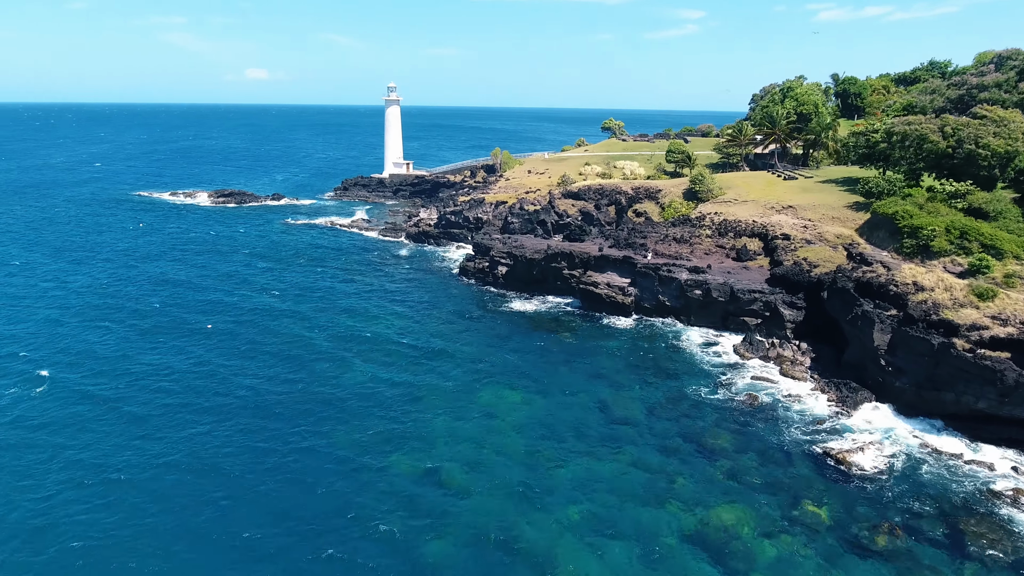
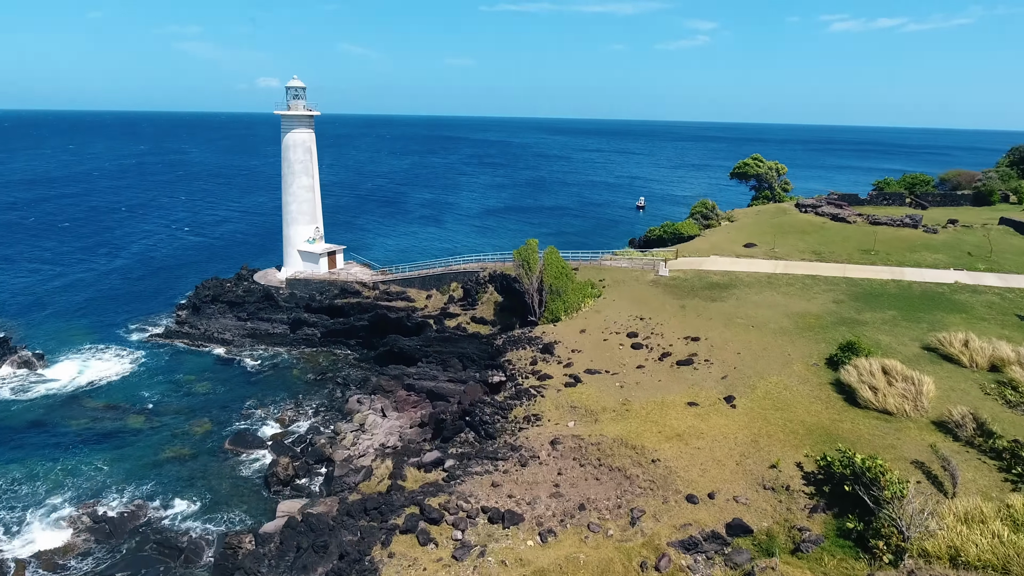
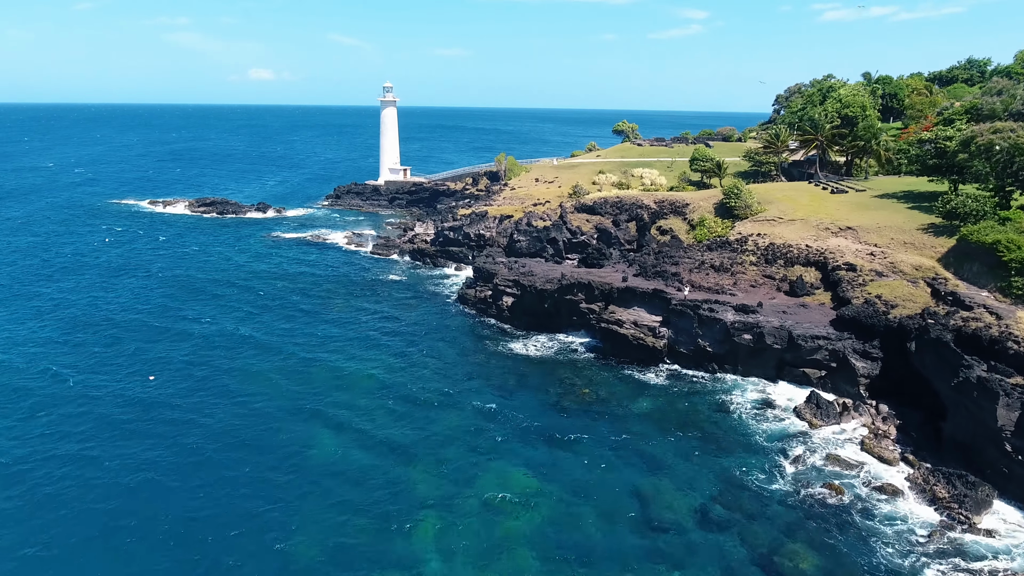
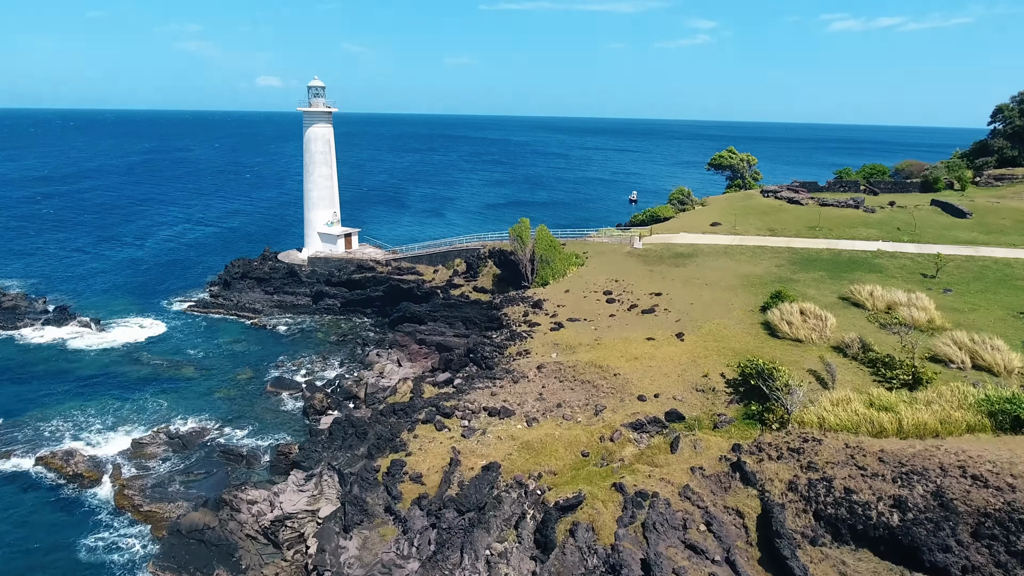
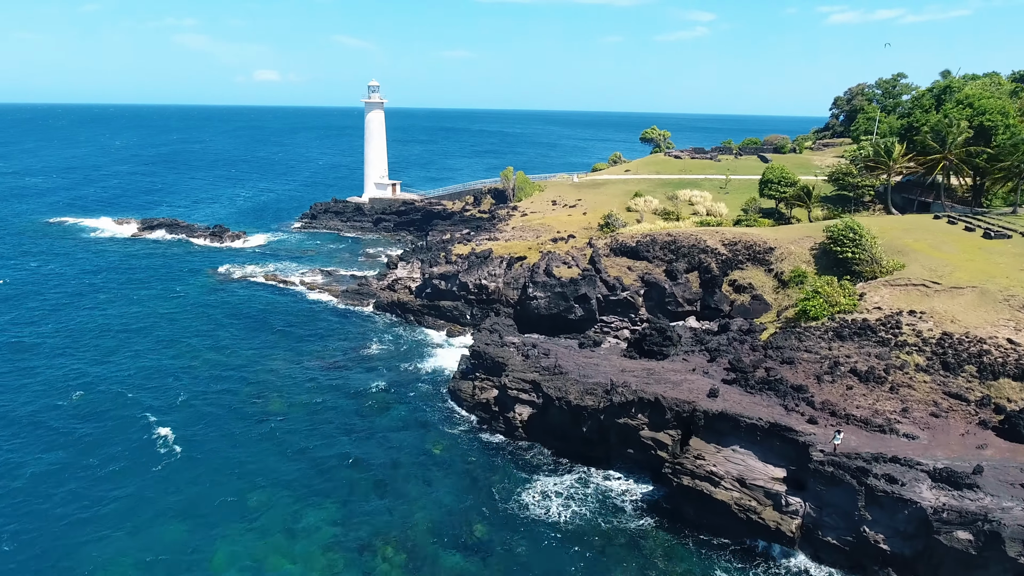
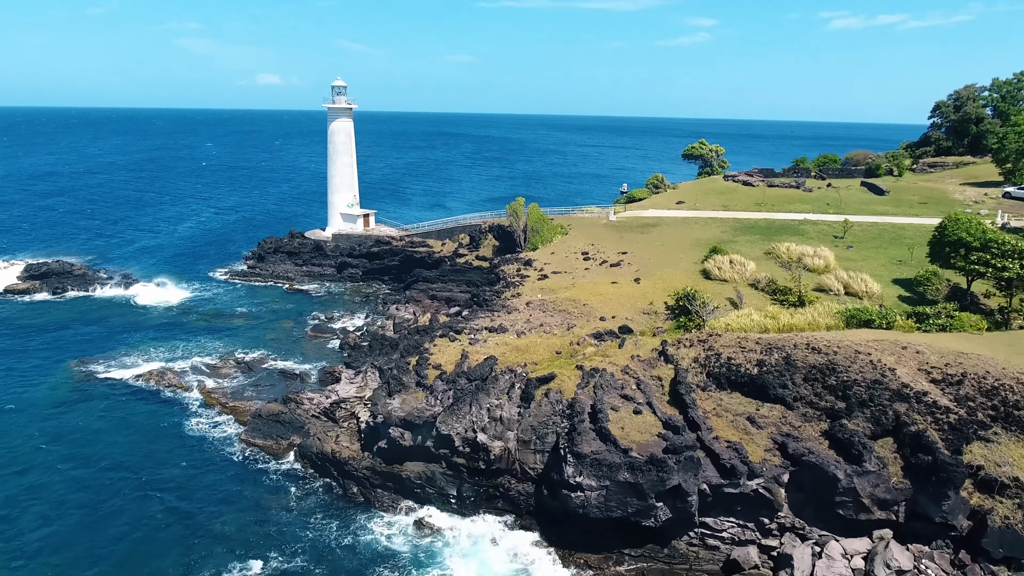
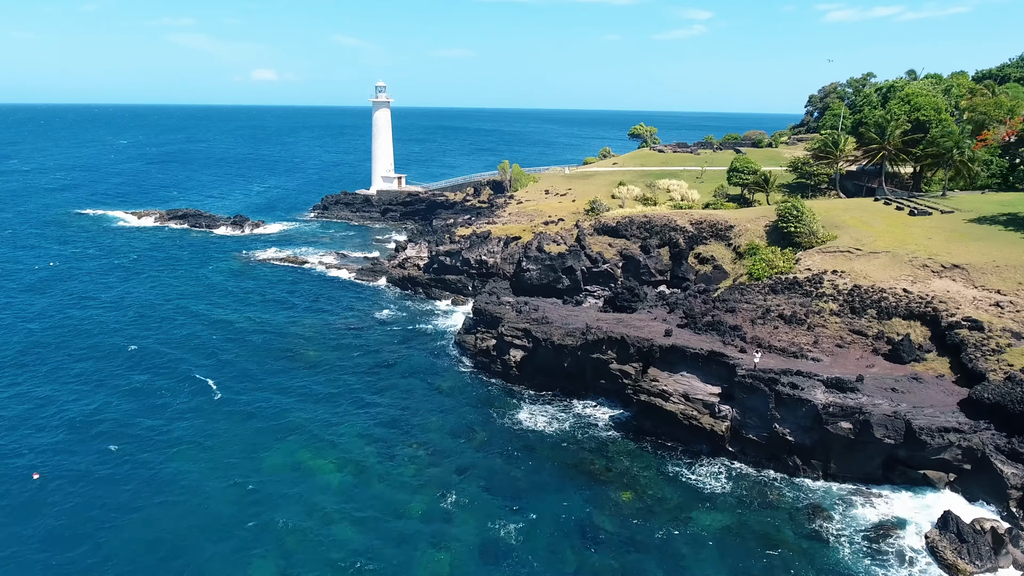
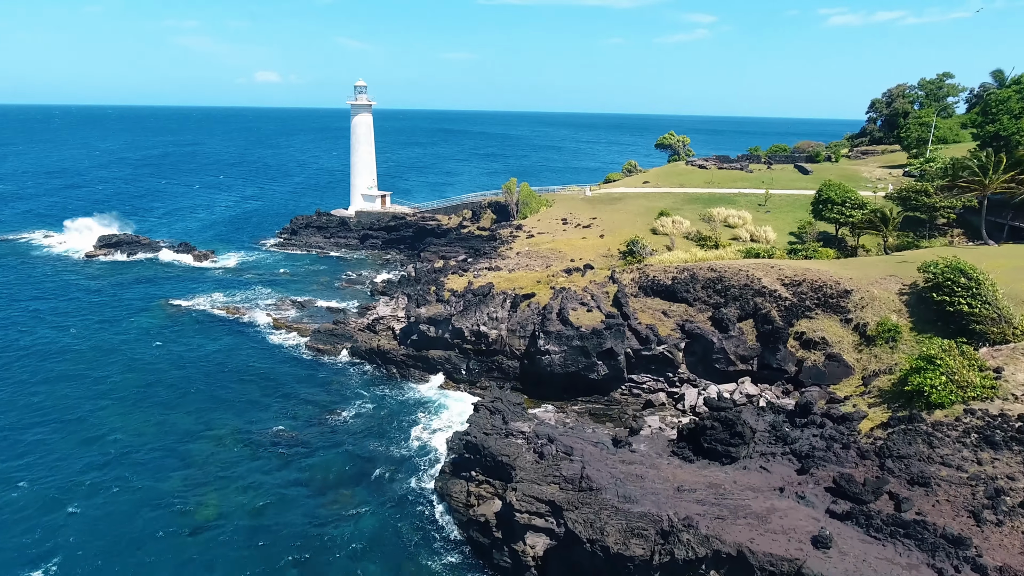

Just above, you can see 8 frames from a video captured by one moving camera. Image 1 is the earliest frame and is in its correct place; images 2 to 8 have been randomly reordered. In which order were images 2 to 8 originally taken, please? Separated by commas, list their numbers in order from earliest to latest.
3, 7, 5, 8, 6, 4, 2
